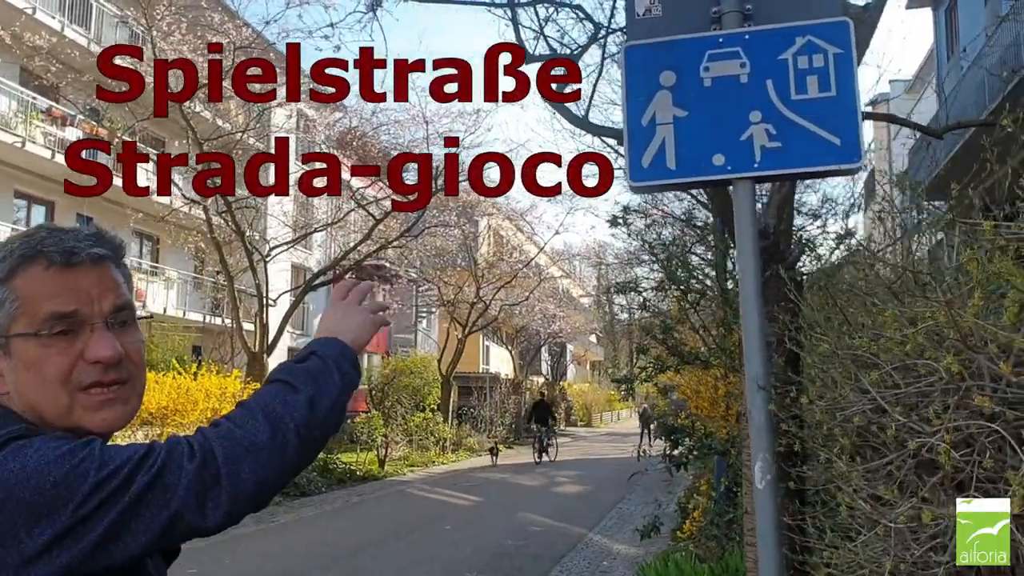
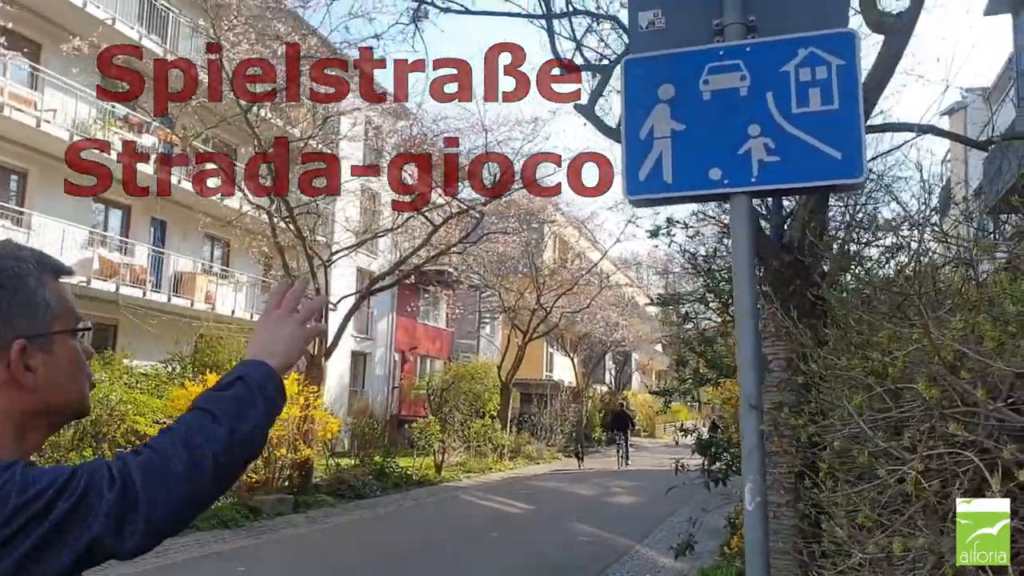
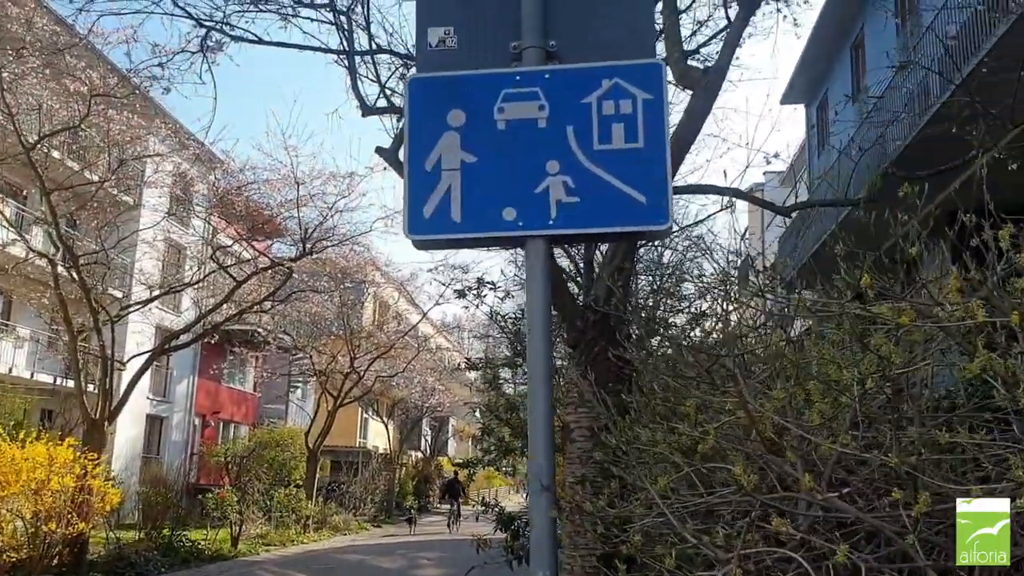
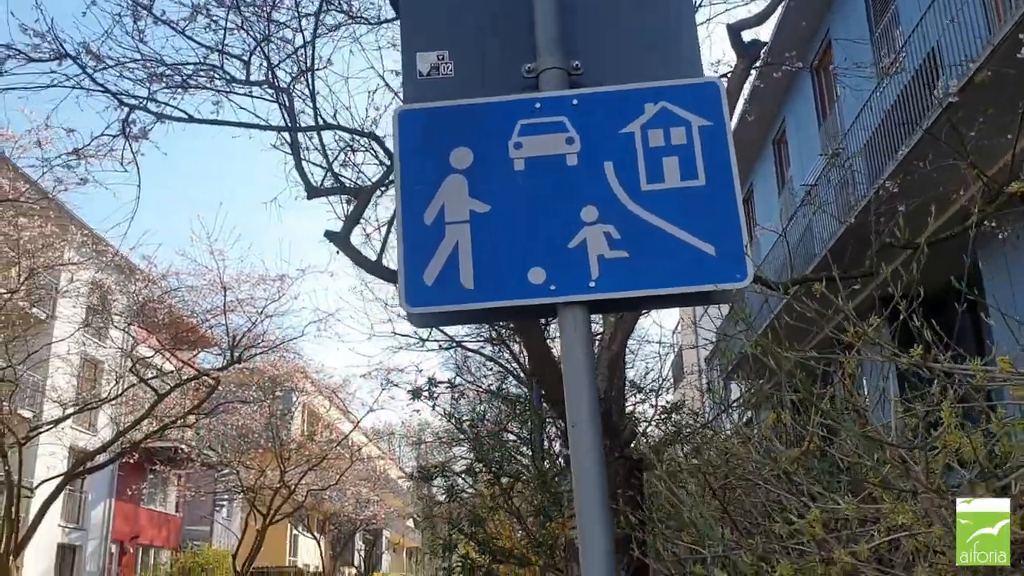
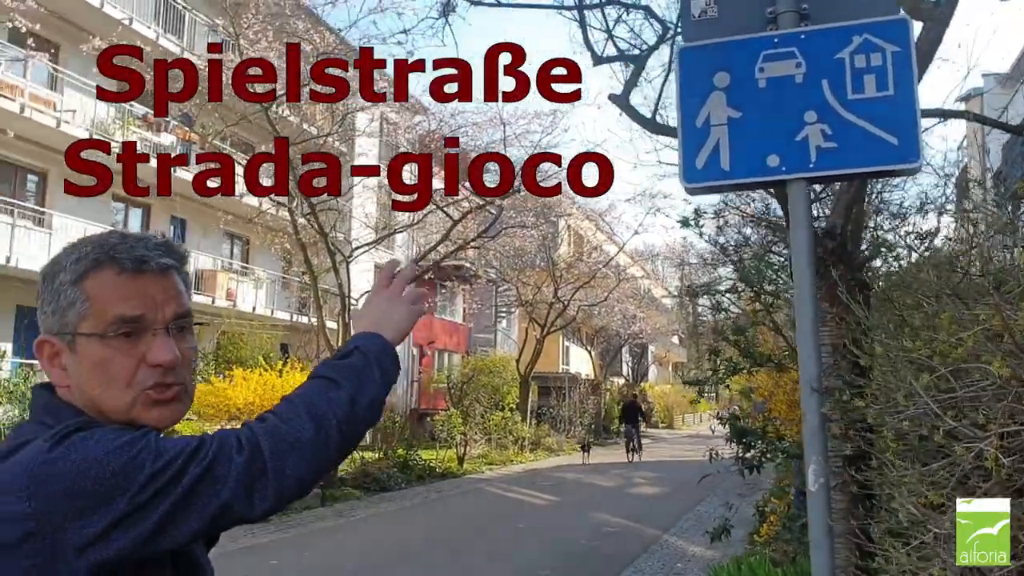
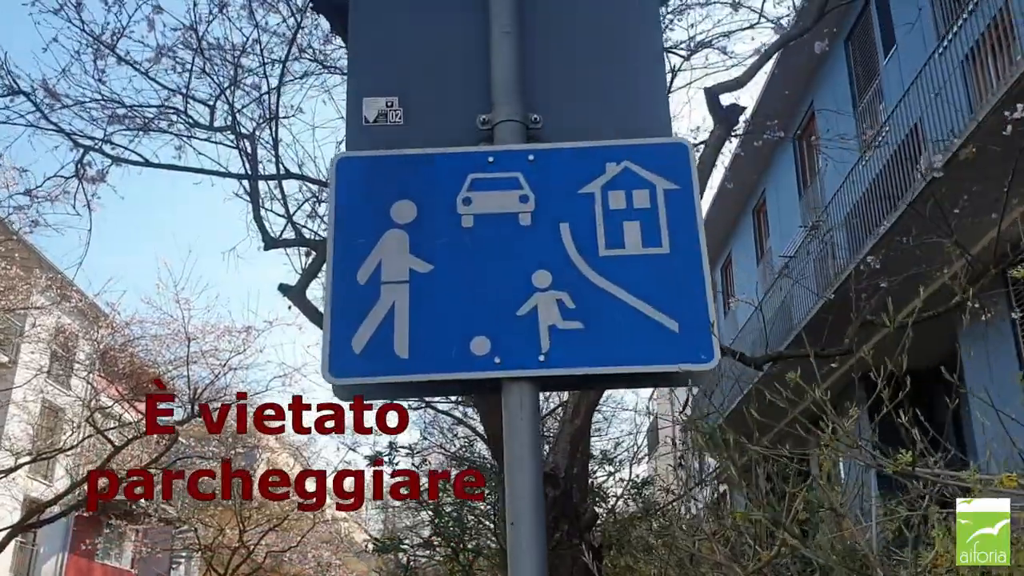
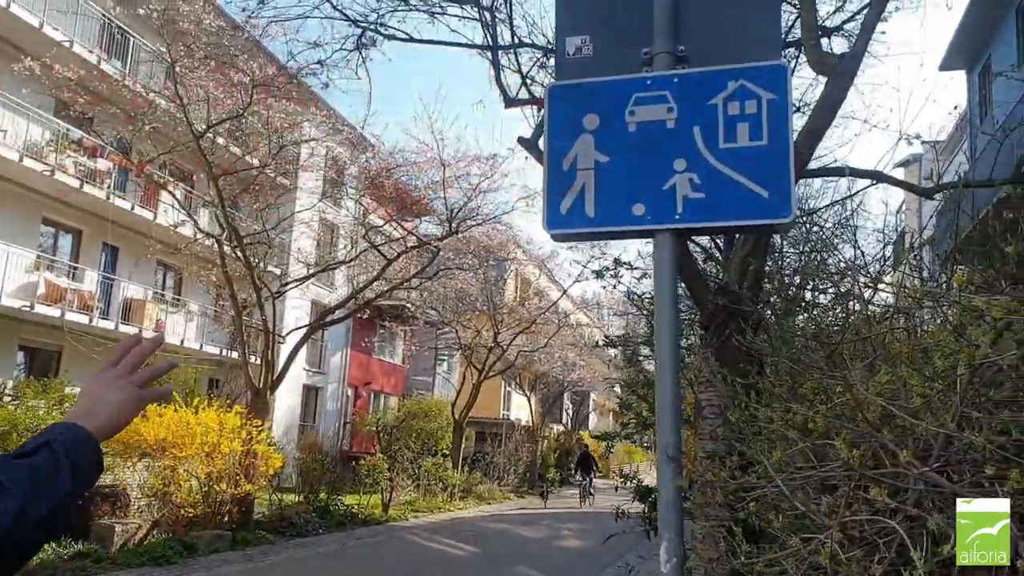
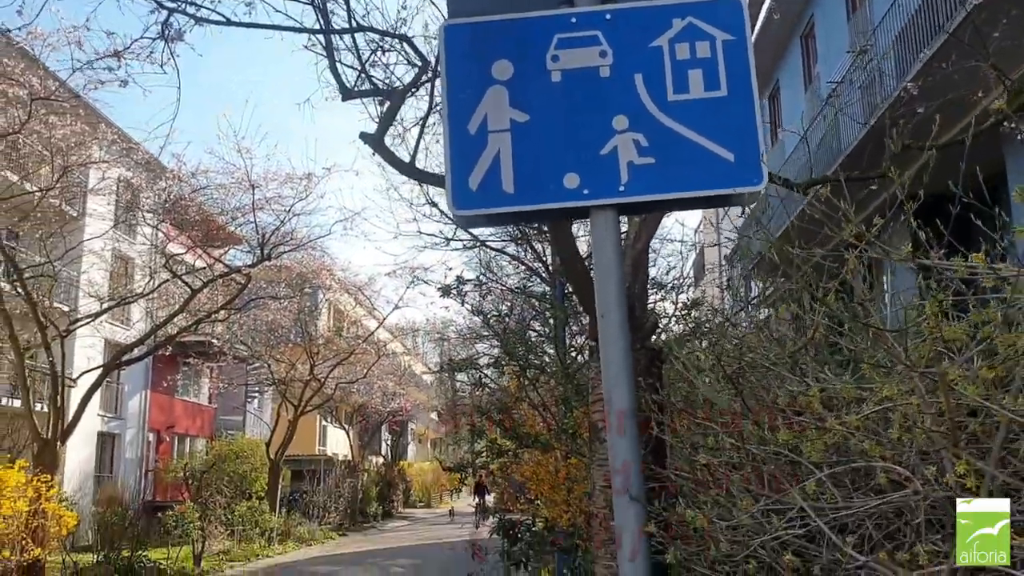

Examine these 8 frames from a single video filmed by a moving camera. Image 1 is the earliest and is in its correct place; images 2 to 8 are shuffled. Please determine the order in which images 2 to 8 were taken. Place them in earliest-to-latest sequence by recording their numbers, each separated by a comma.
5, 2, 7, 3, 6, 4, 8
